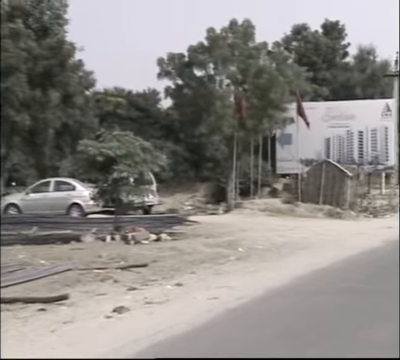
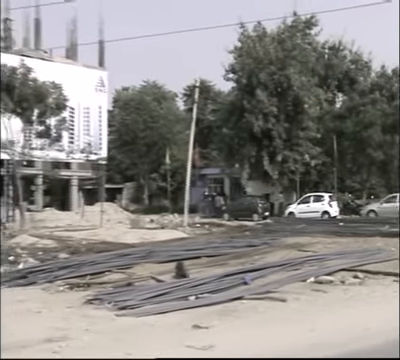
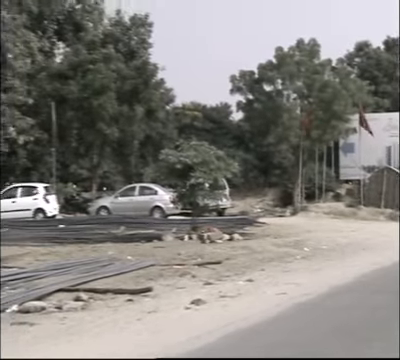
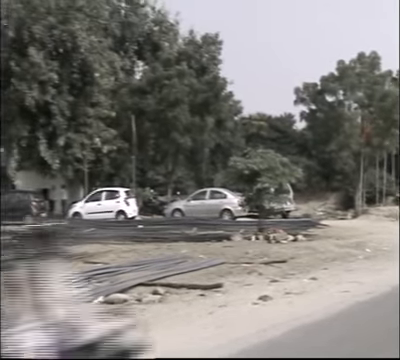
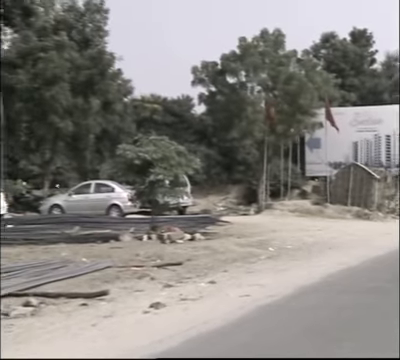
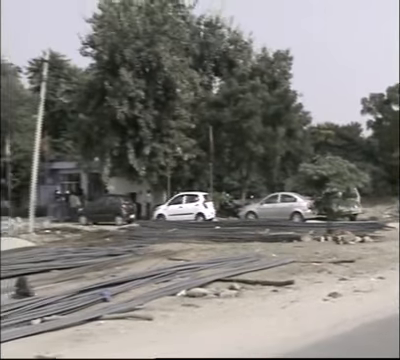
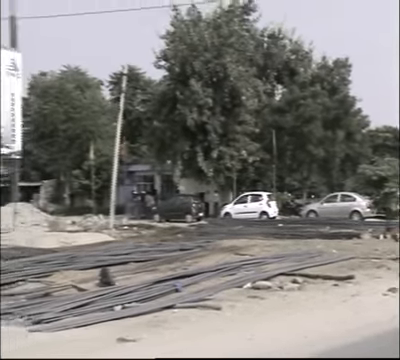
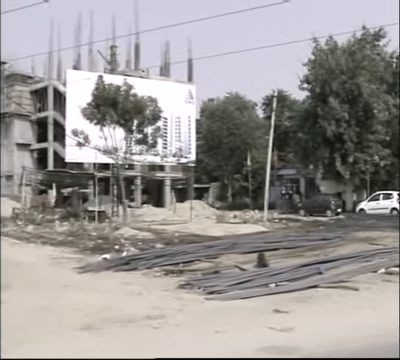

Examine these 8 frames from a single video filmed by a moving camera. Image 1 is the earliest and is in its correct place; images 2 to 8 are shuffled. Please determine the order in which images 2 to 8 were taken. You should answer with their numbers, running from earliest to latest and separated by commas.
5, 3, 4, 6, 7, 2, 8
